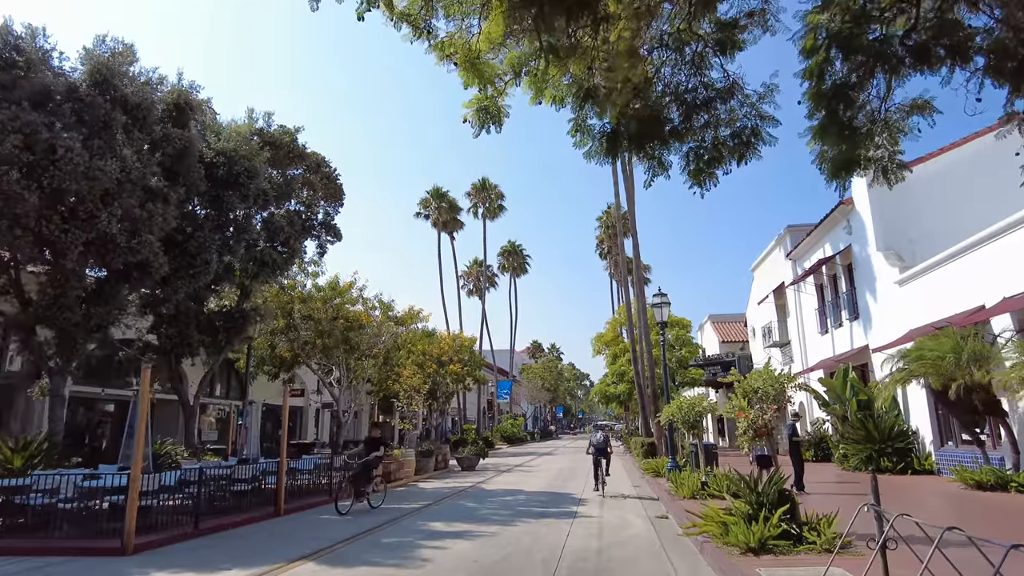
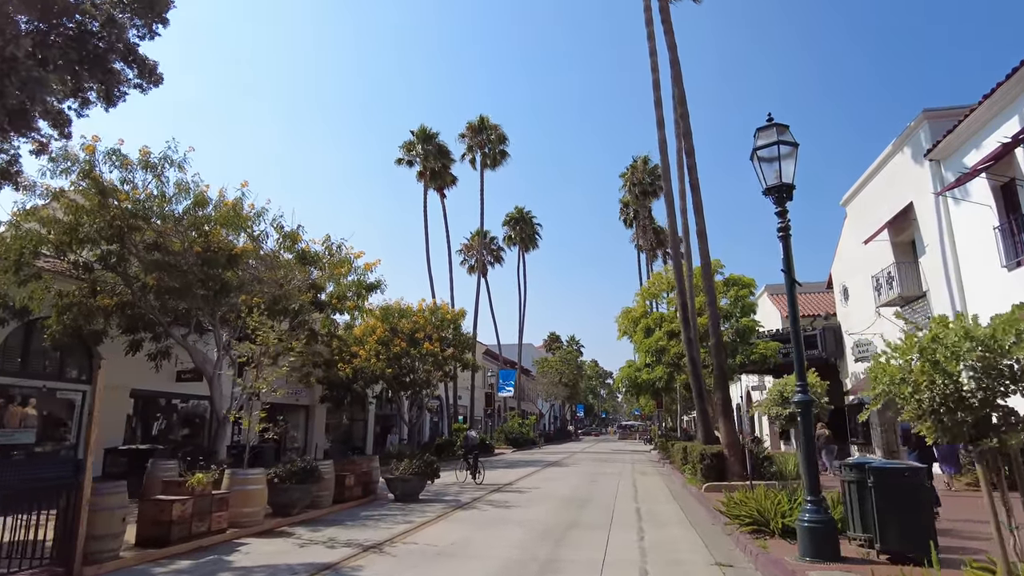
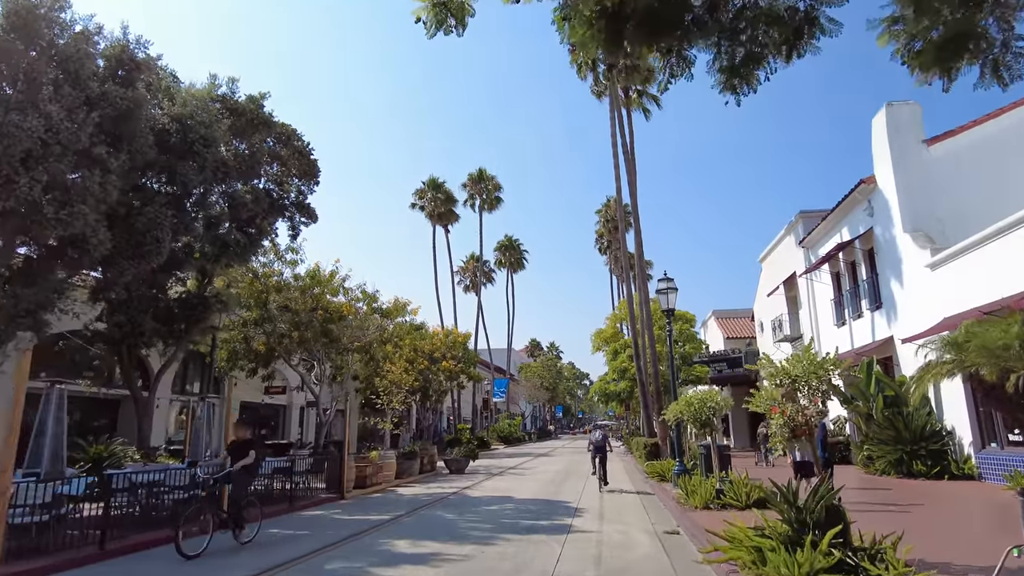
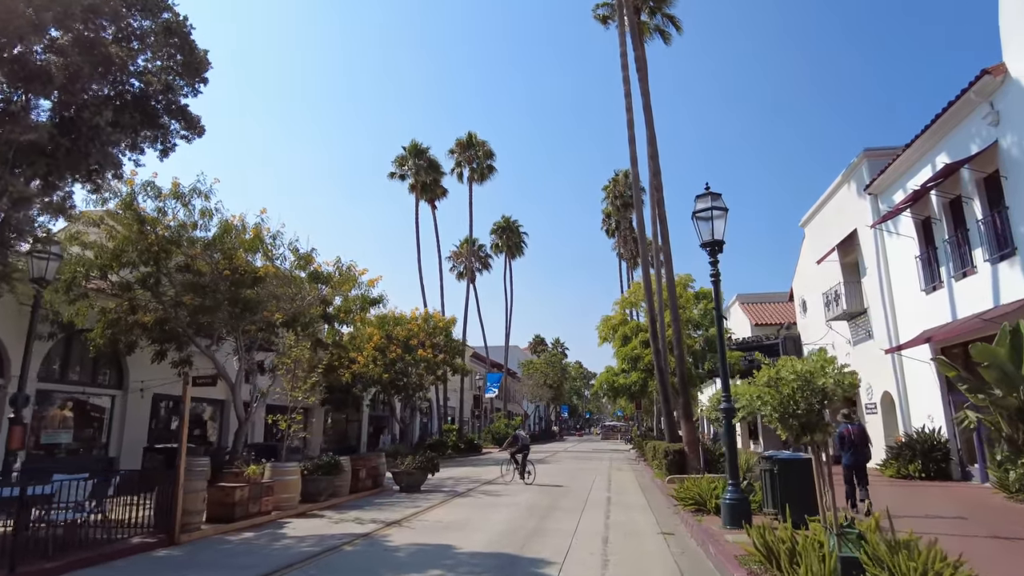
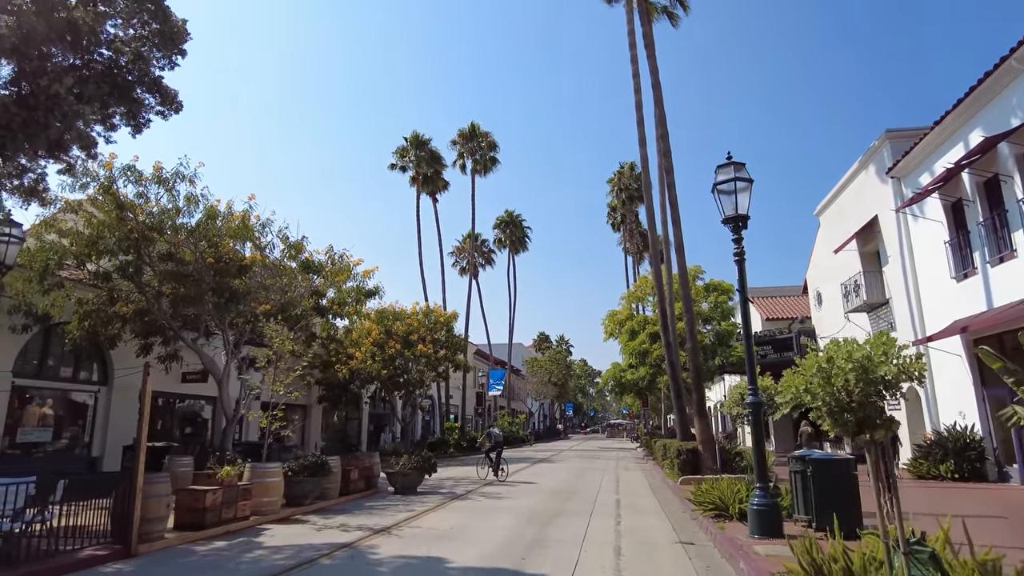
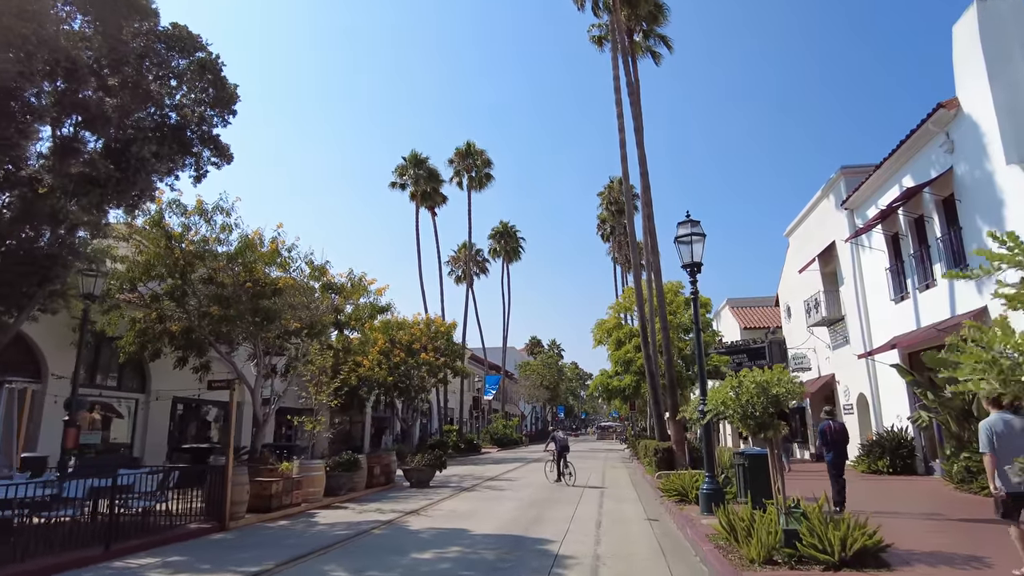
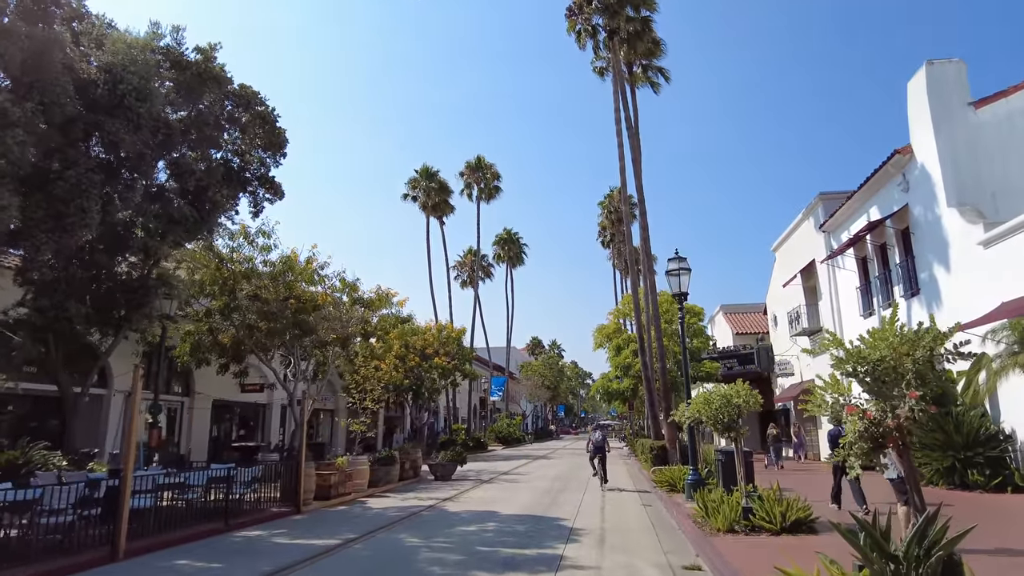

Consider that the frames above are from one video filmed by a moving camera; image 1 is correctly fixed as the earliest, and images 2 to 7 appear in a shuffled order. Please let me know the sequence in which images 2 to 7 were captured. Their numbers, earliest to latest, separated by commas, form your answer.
3, 7, 6, 4, 5, 2
